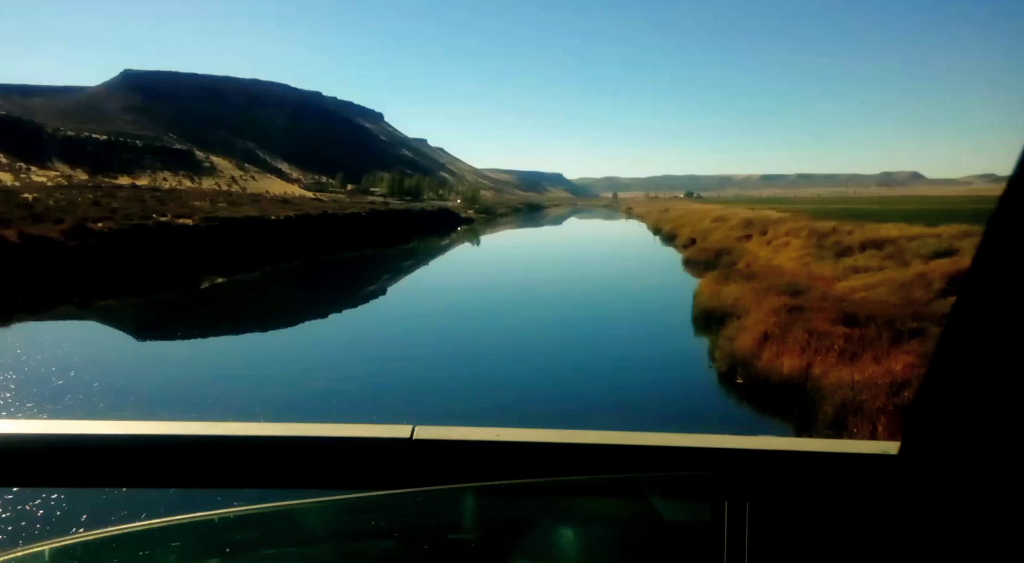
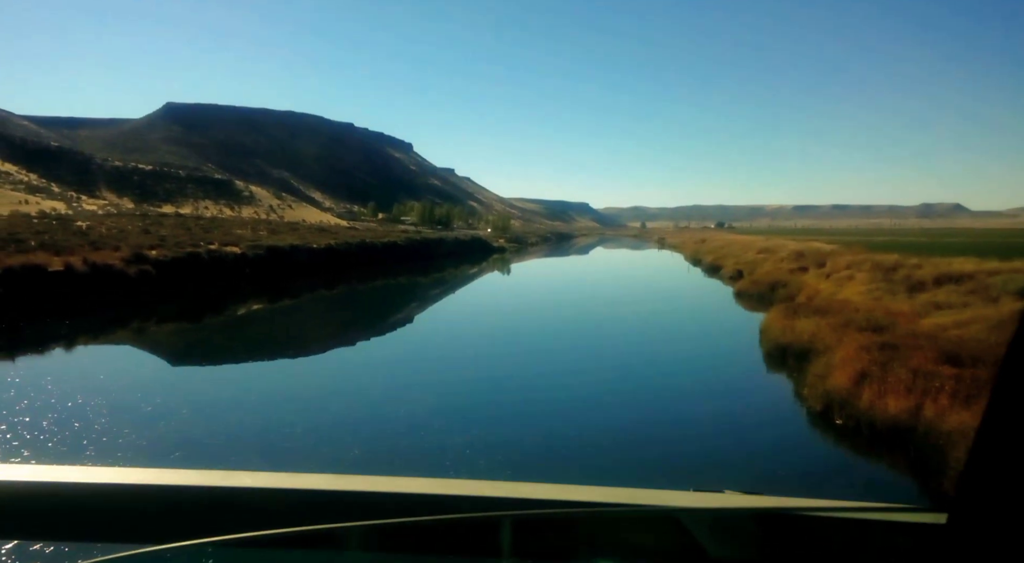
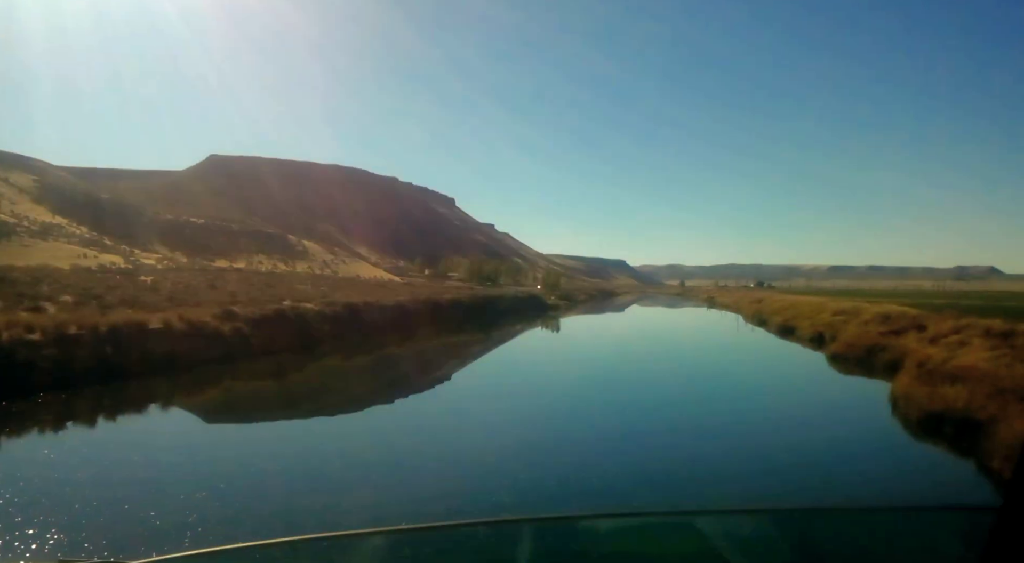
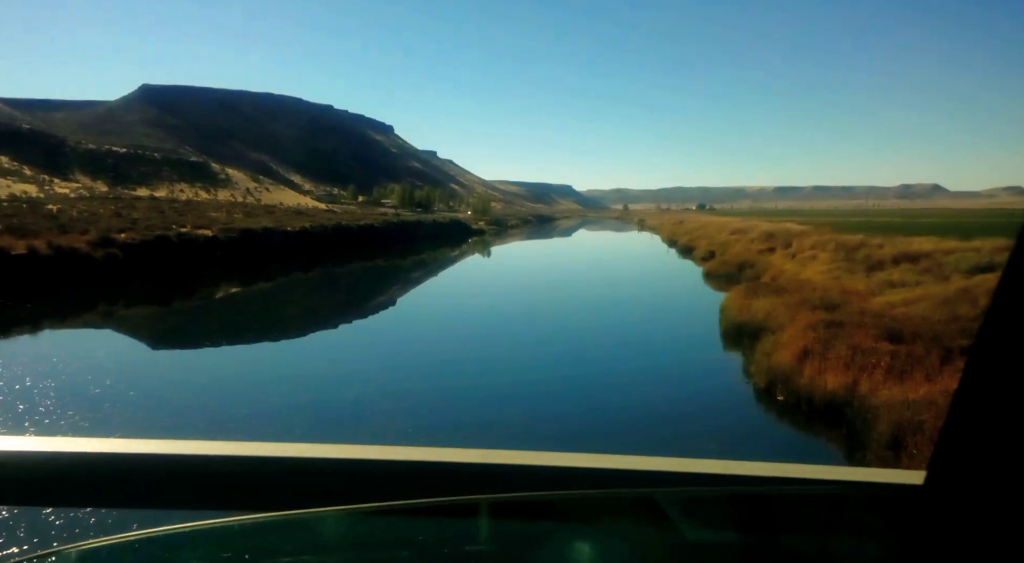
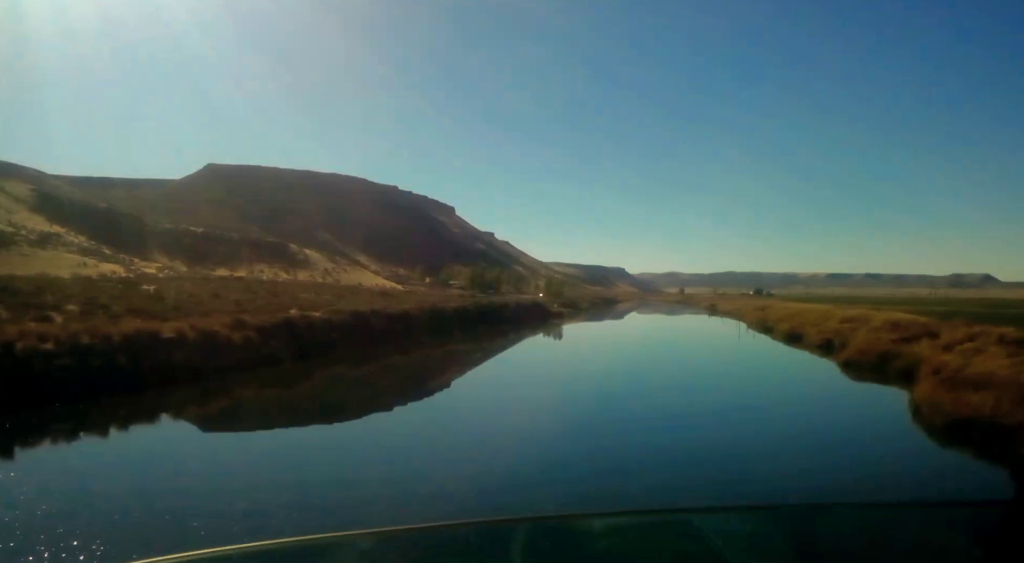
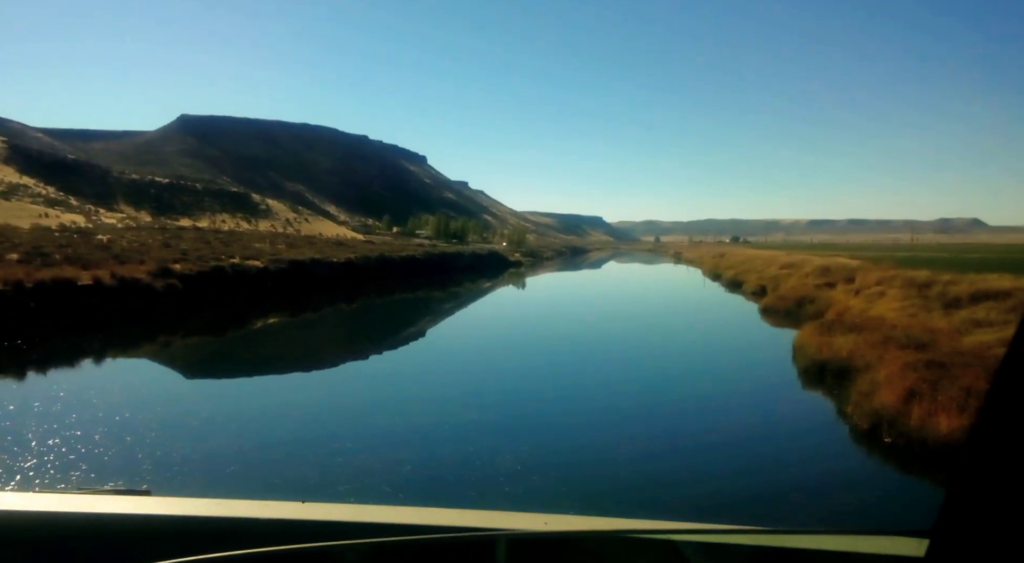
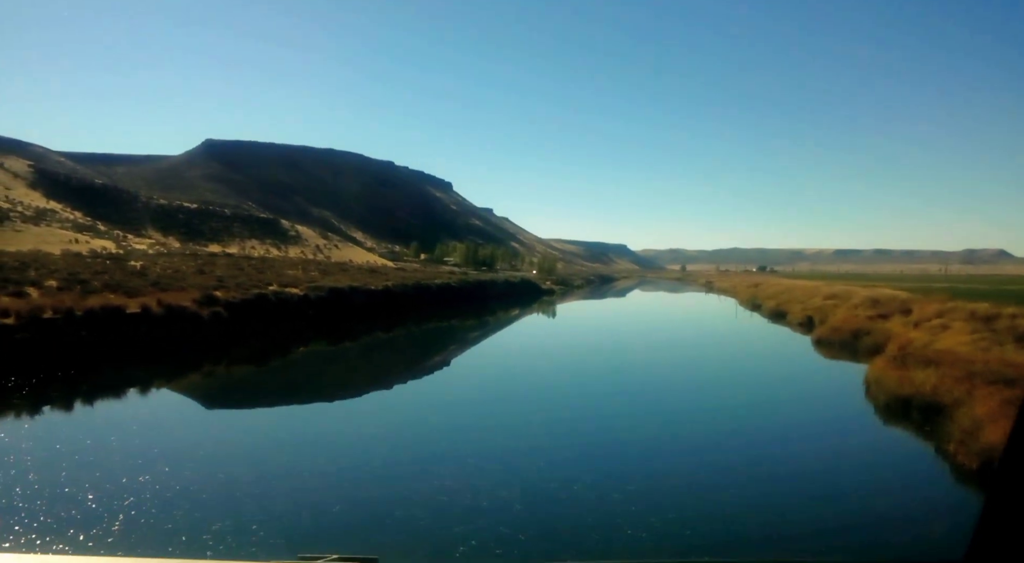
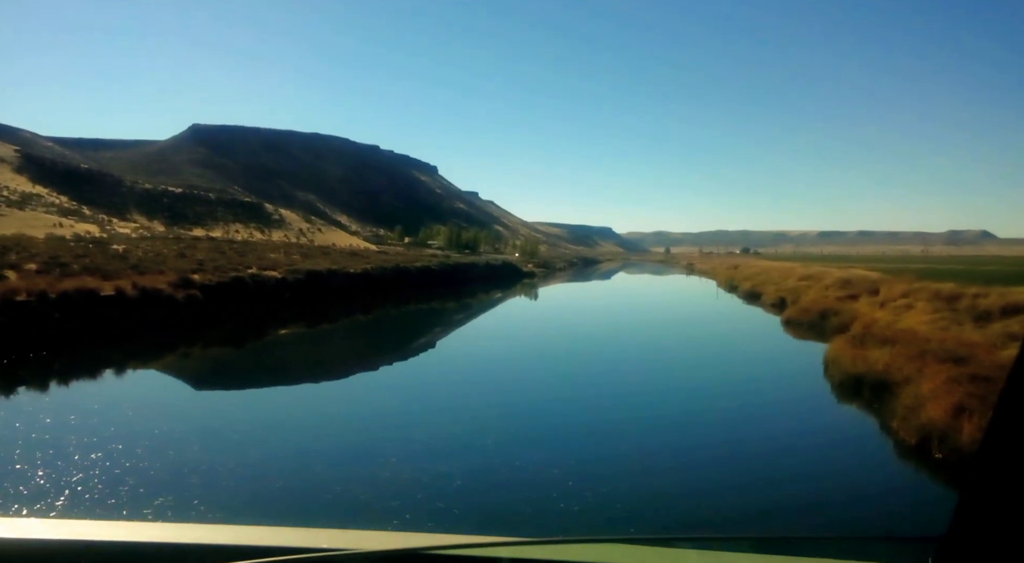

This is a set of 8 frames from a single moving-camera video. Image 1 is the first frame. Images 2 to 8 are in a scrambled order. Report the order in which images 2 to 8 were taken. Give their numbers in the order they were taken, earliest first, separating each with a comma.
4, 2, 6, 8, 7, 3, 5
